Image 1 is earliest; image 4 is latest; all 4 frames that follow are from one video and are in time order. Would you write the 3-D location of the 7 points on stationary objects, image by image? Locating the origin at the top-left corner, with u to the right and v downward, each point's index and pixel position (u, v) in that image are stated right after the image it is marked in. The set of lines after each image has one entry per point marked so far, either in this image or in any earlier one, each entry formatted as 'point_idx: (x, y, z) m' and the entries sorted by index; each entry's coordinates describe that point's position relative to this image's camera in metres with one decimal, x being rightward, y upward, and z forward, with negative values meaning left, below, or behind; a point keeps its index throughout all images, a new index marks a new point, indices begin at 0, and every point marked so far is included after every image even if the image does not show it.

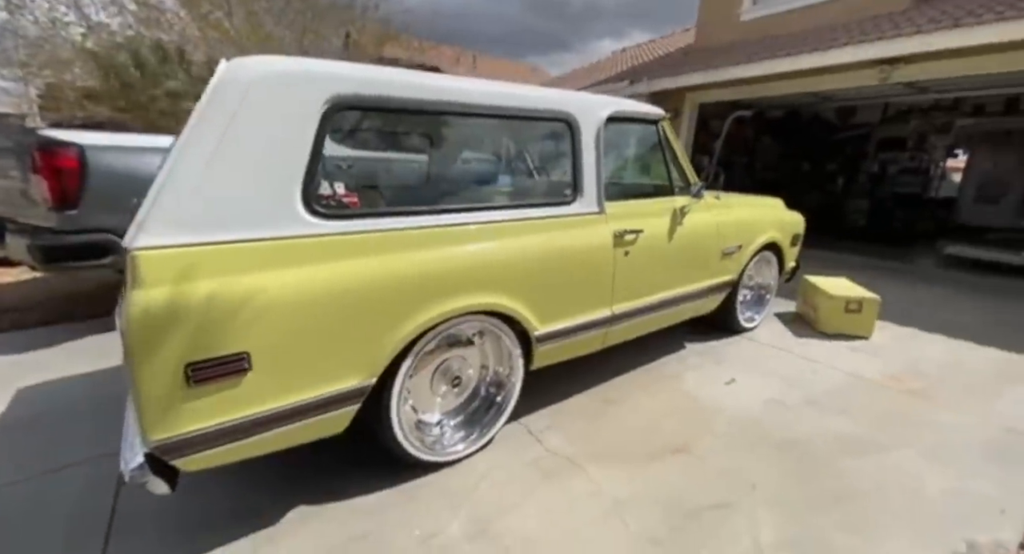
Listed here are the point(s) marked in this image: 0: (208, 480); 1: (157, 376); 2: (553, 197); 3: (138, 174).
0: (-1.4, -0.9, +2.1) m
1: (-1.1, -0.3, +1.4) m
2: (+0.2, +0.4, +2.4) m
3: (-2.9, +0.8, +3.6) m
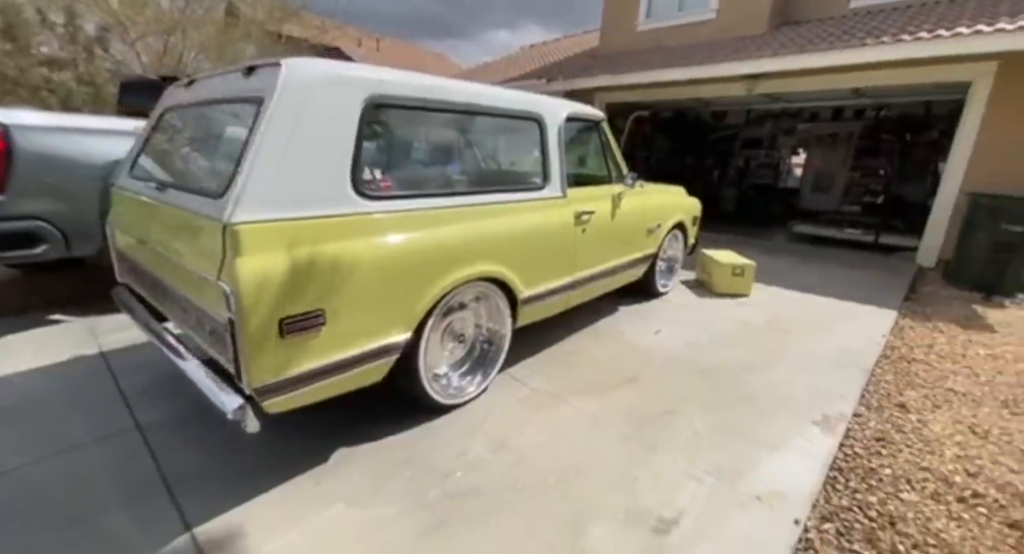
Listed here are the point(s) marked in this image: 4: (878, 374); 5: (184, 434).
0: (-1.3, -0.8, +2.3) m
1: (-0.9, -0.2, +1.7) m
2: (+0.1, +0.6, +2.9) m
3: (-3.2, +0.9, +3.4) m
4: (+2.4, -0.6, +3.1) m
5: (-1.7, -0.8, +2.3) m
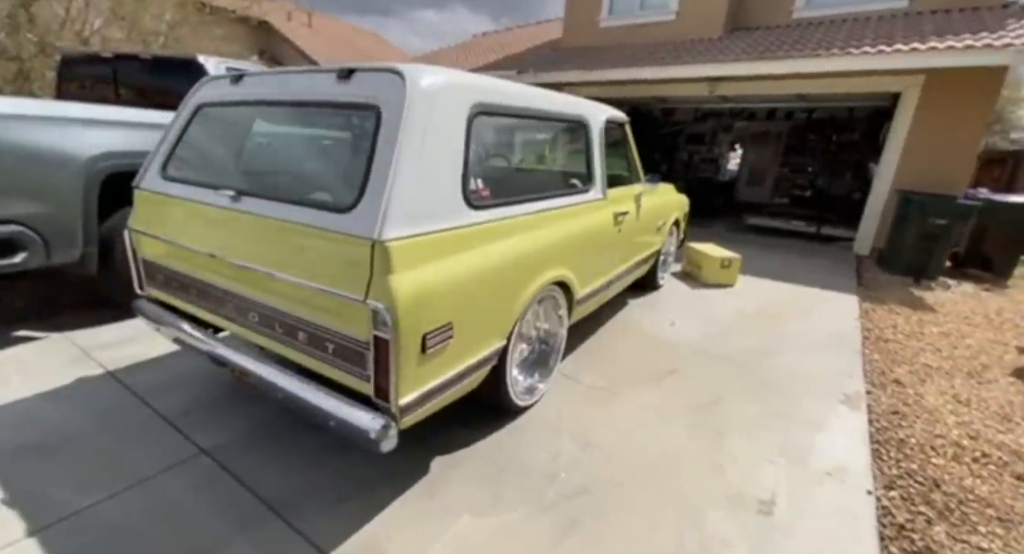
0: (-0.9, -0.9, +2.2) m
1: (-0.4, -0.3, +1.7) m
2: (+0.4, +0.6, +3.0) m
3: (-2.9, +0.8, +2.9) m
4: (+2.7, -0.6, +3.5) m
5: (-1.2, -0.9, +2.2) m
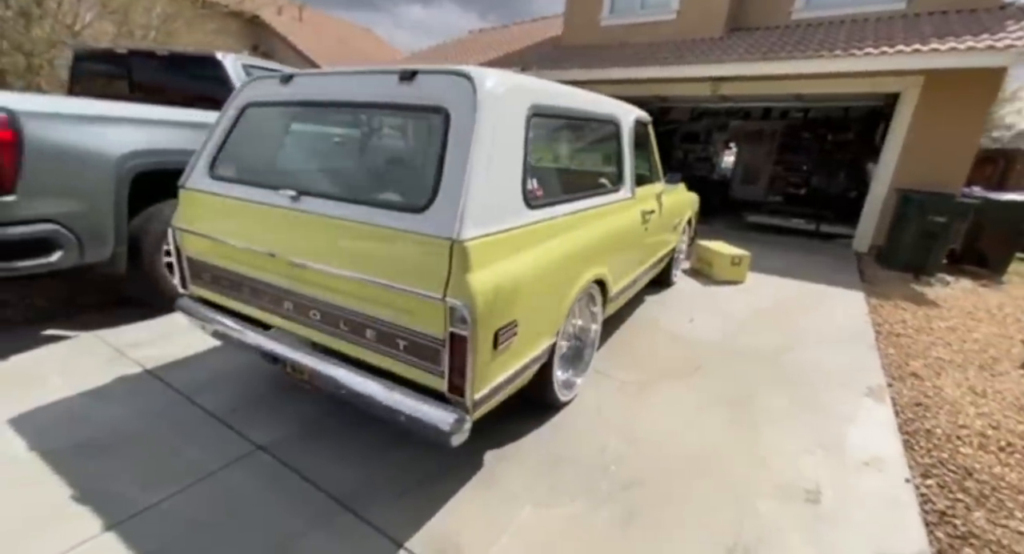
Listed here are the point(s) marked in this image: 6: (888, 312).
0: (-0.6, -0.9, +2.3) m
1: (-0.1, -0.2, +1.7) m
2: (+0.7, +0.6, +3.0) m
3: (-2.7, +0.8, +2.9) m
4: (+3.0, -0.6, +3.7) m
5: (-1.0, -0.8, +2.3) m
6: (+3.7, -0.3, +4.5) m
